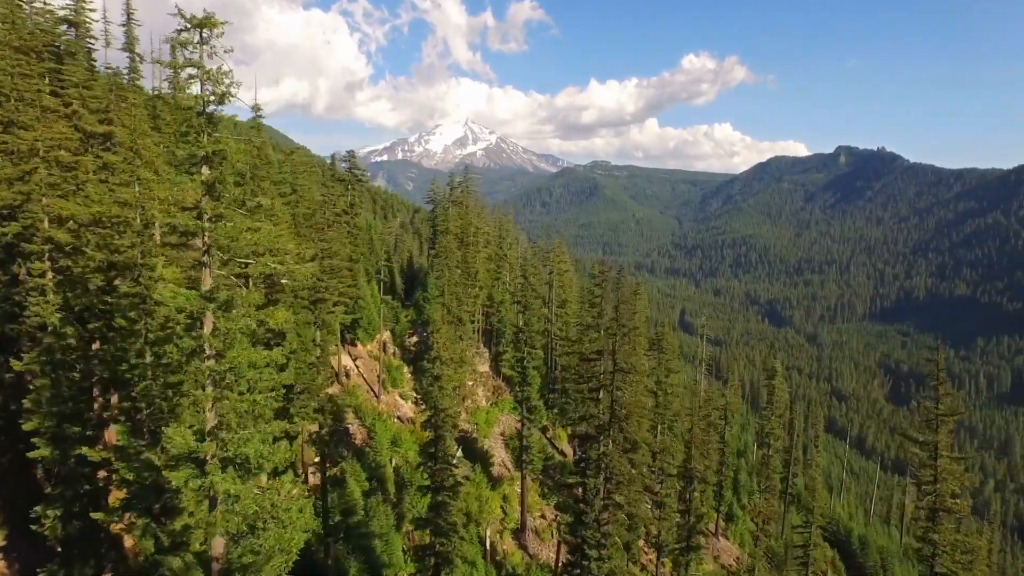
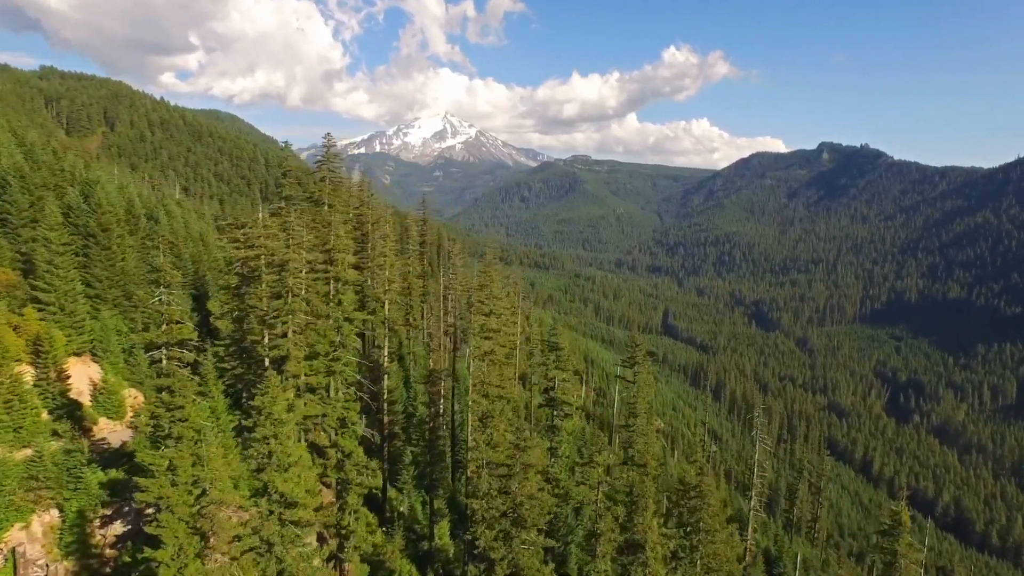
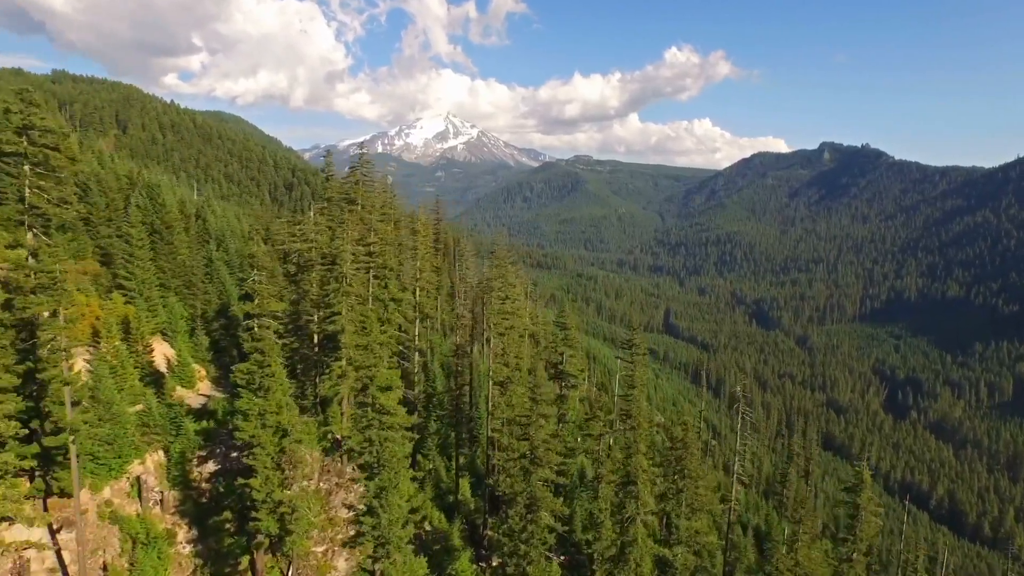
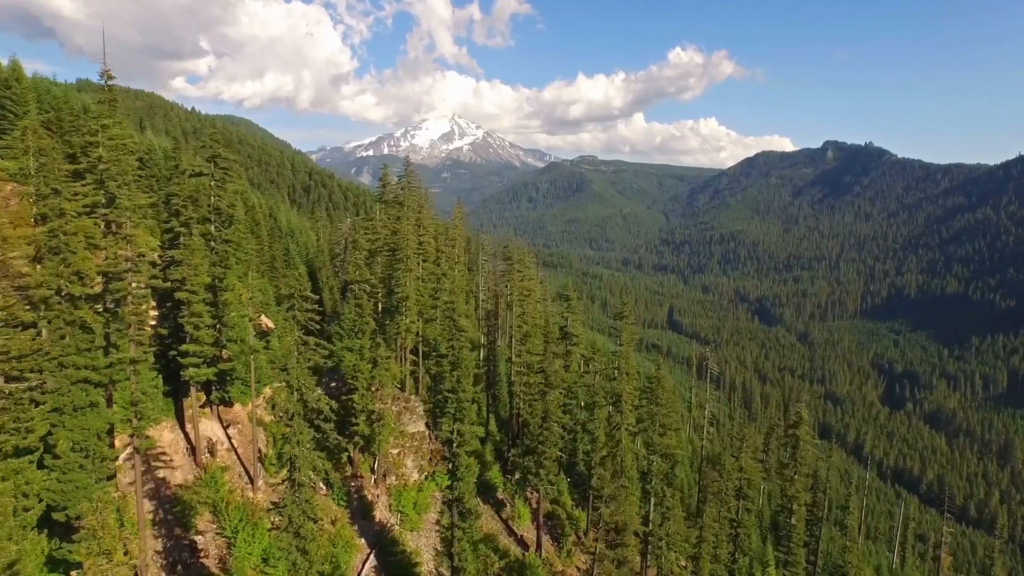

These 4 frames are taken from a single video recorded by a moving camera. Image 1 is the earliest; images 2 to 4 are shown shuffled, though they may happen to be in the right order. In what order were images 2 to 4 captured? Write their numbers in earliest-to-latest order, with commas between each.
4, 3, 2
